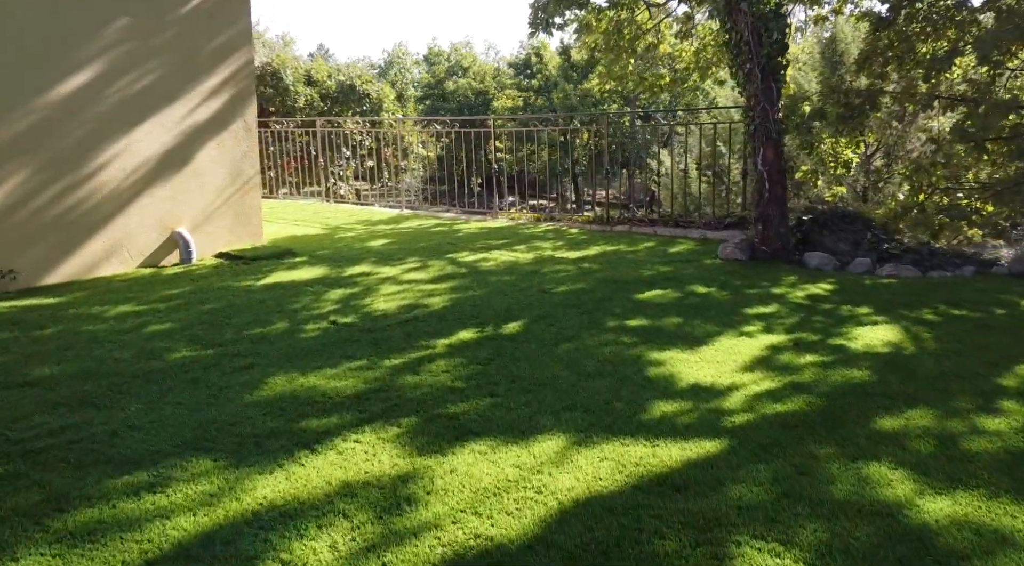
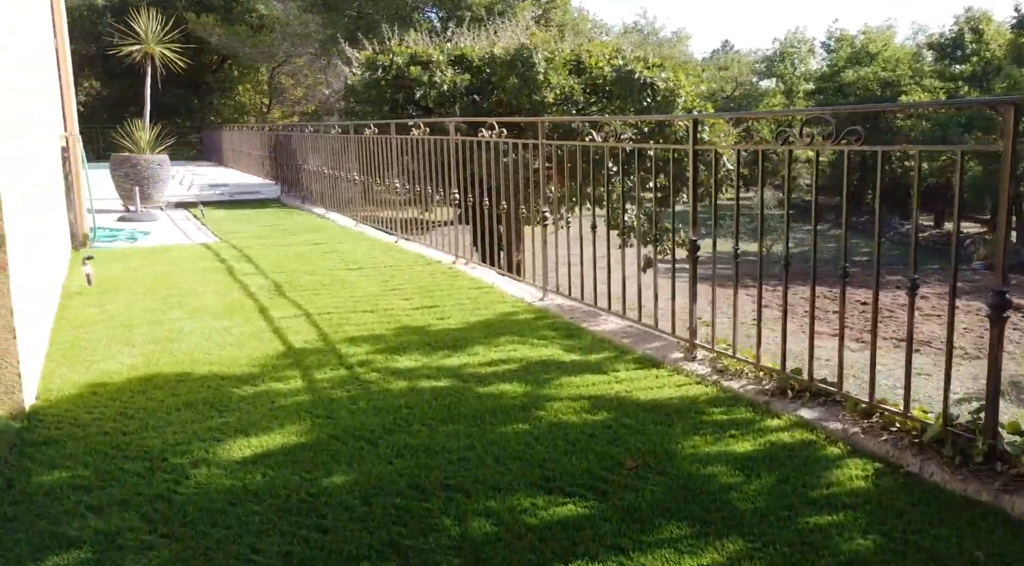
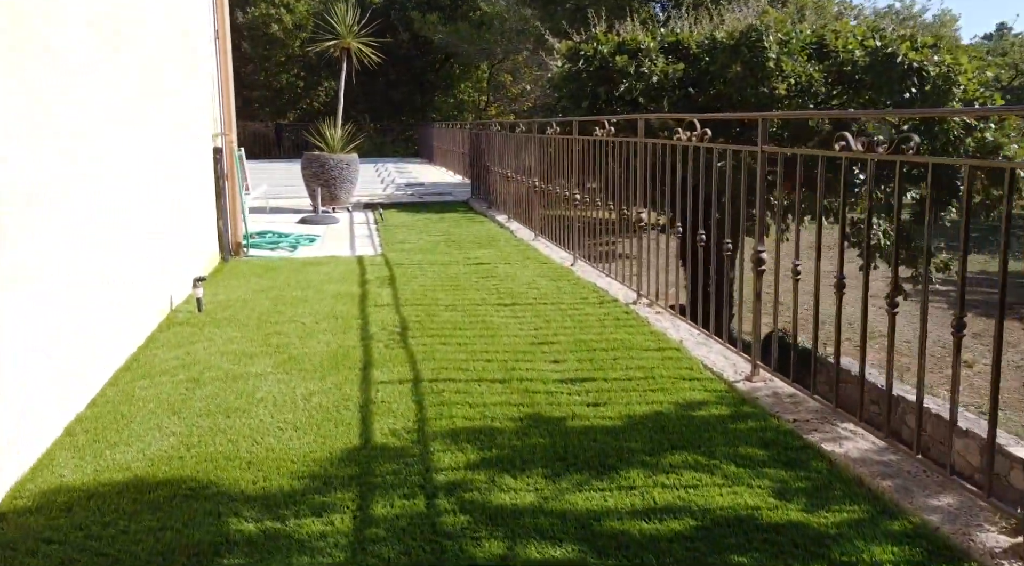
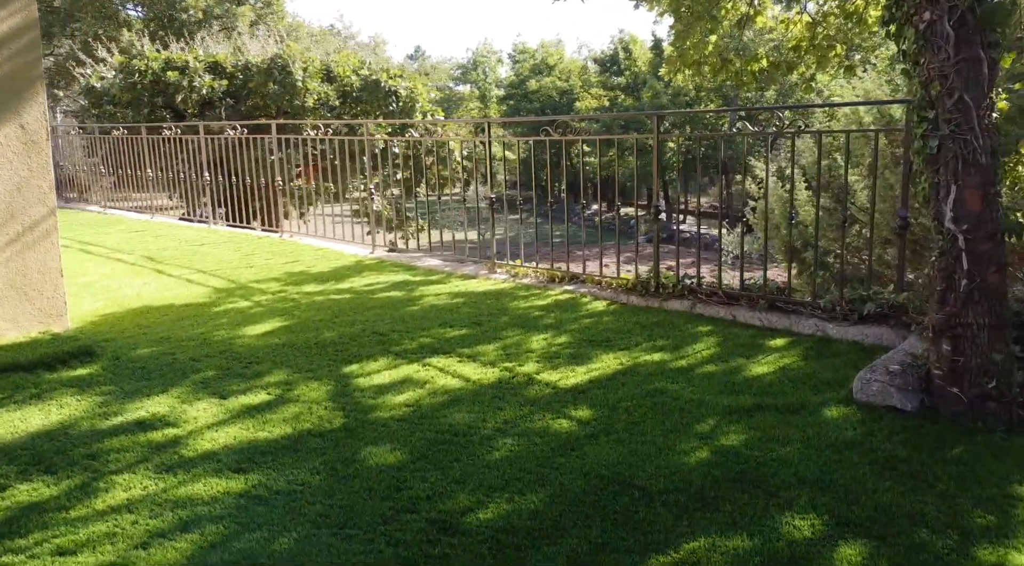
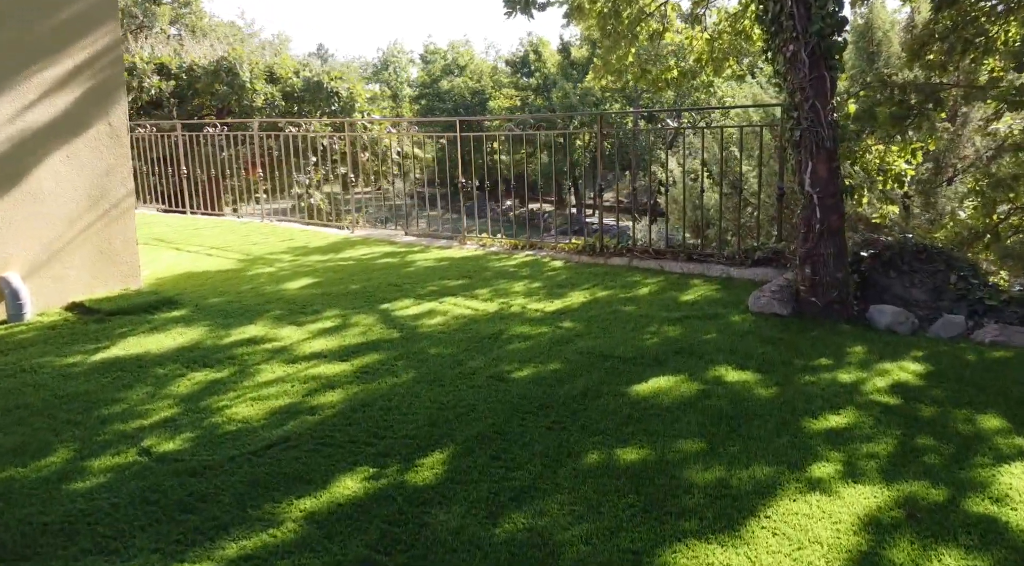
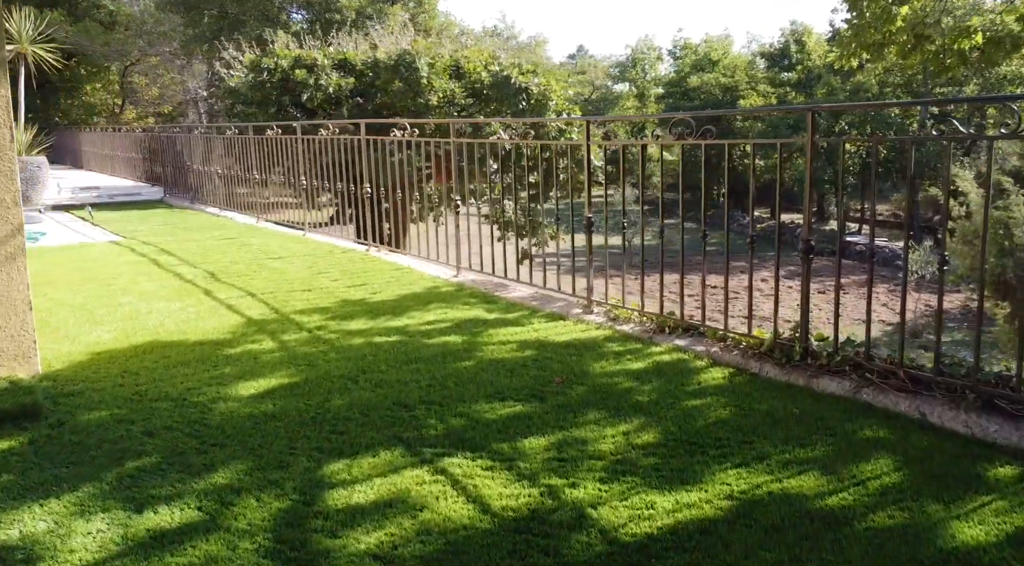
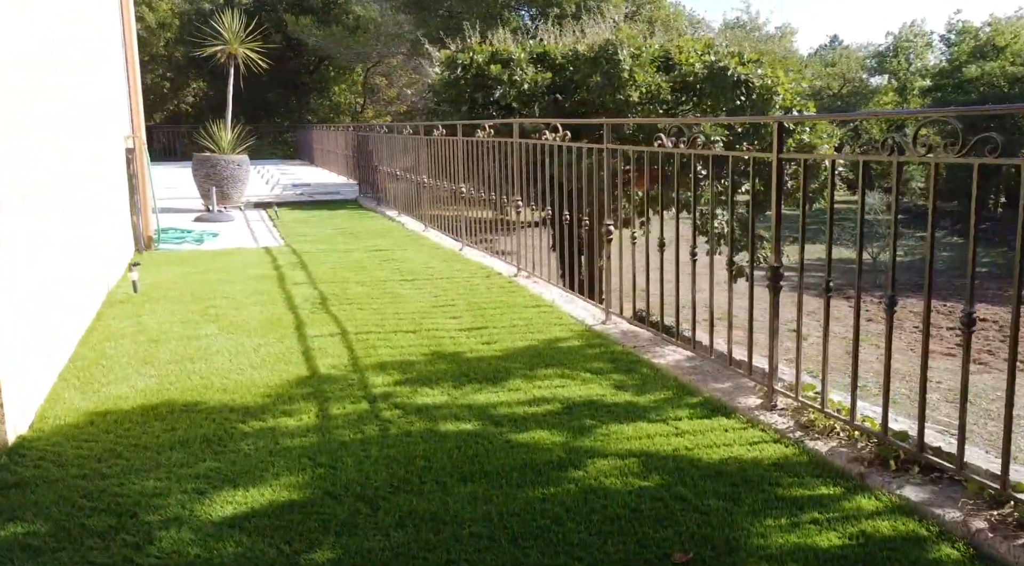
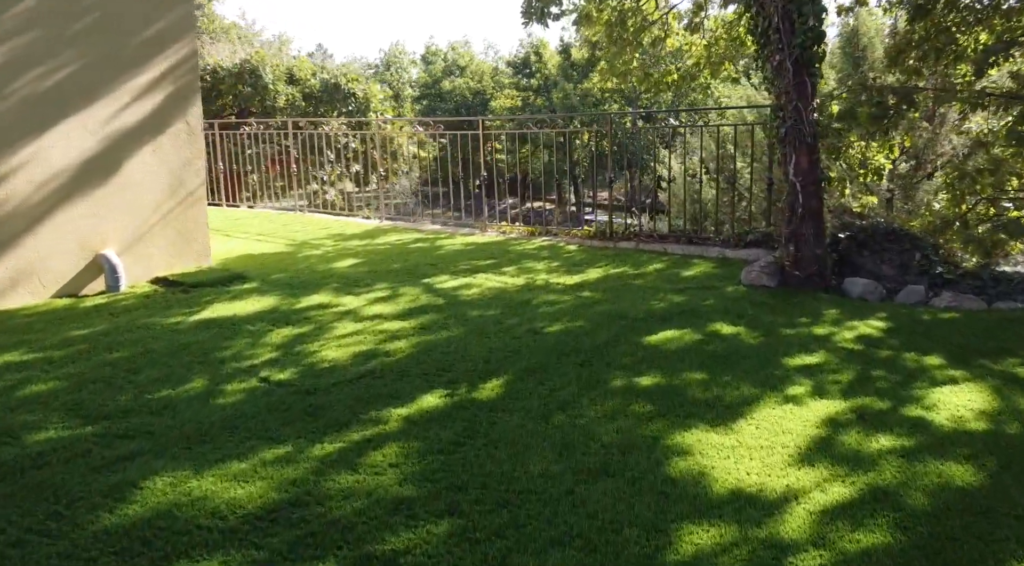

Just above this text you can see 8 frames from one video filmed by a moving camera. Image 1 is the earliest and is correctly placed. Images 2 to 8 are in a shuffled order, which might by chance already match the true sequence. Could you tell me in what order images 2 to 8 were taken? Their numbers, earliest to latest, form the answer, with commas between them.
8, 5, 4, 6, 2, 7, 3
